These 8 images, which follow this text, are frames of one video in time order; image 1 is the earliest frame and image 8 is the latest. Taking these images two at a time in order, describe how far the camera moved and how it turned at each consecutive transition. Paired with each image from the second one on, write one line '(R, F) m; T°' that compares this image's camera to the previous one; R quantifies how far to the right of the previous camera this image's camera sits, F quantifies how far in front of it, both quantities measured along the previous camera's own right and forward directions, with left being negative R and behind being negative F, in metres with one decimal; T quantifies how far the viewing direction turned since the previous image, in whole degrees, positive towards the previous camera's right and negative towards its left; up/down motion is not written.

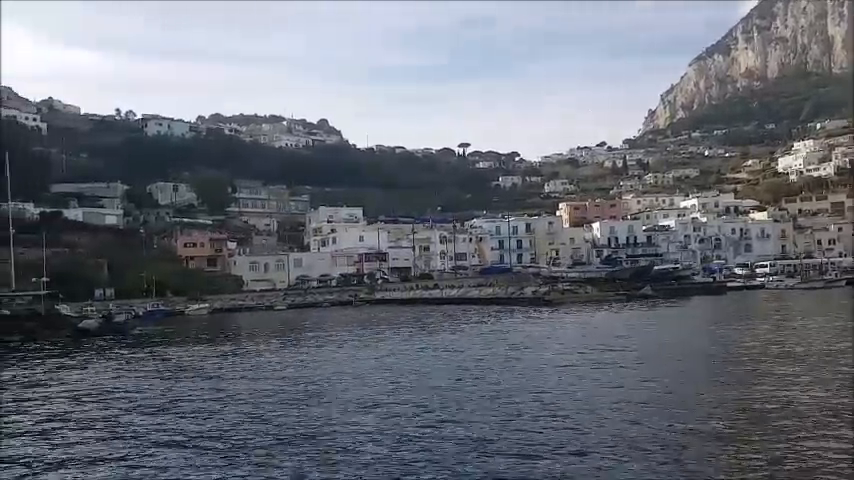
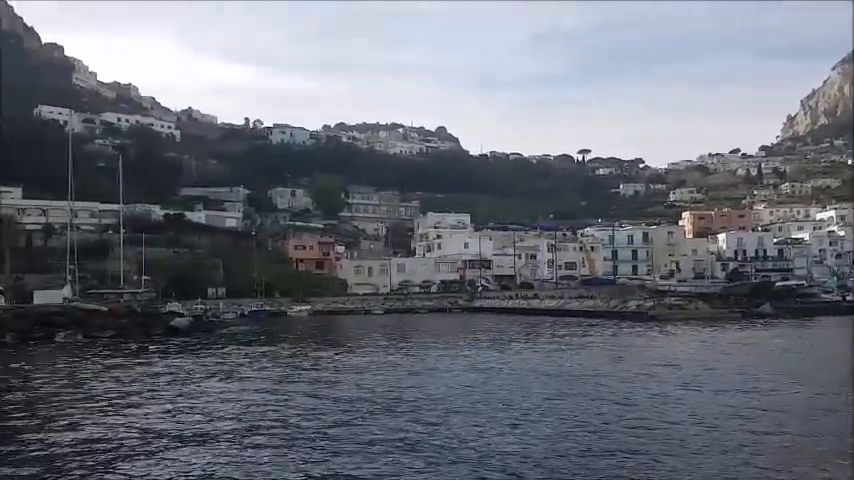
(+0.5, +0.5) m; -9°
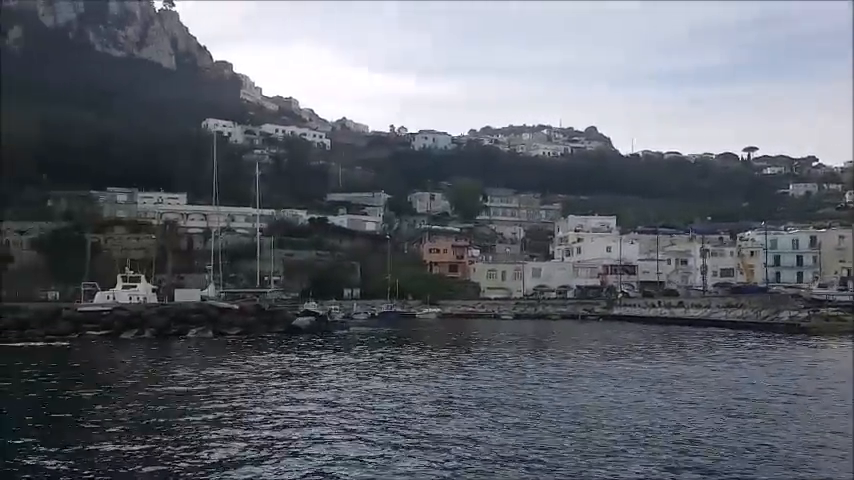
(+0.6, +0.3) m; -12°
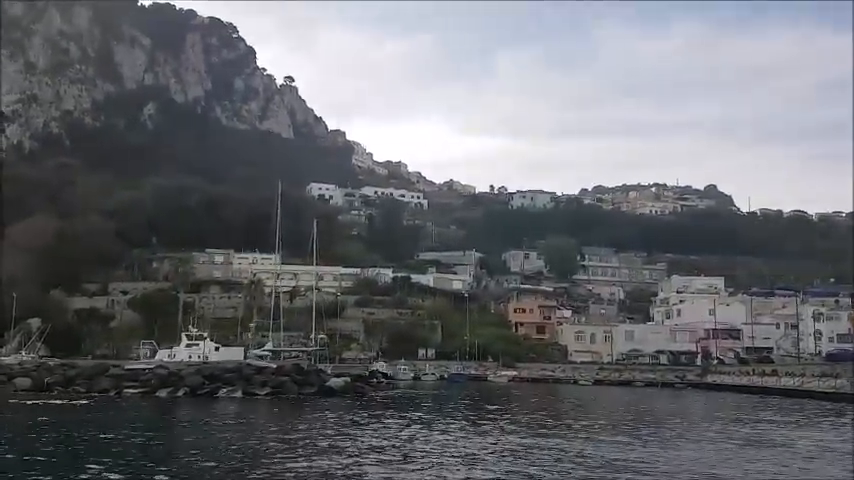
(+1.4, +0.4) m; -9°
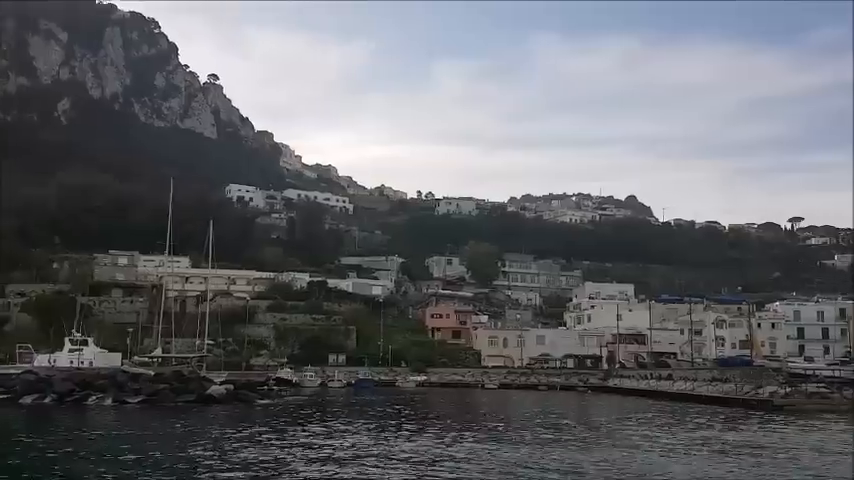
(+0.8, +0.2) m; +6°
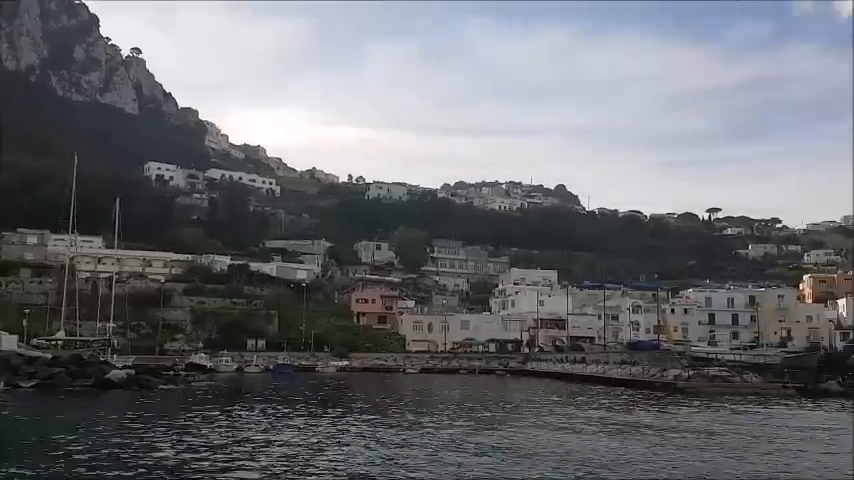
(+0.4, +0.1) m; +6°
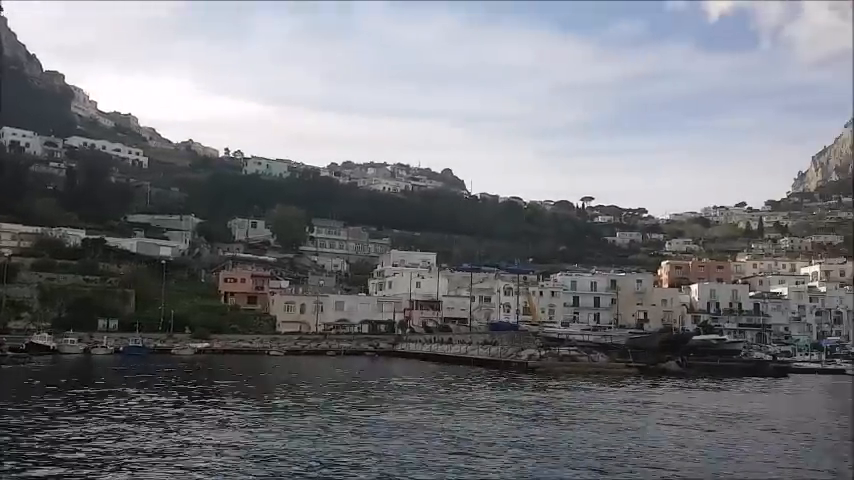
(+0.6, +0.4) m; +10°
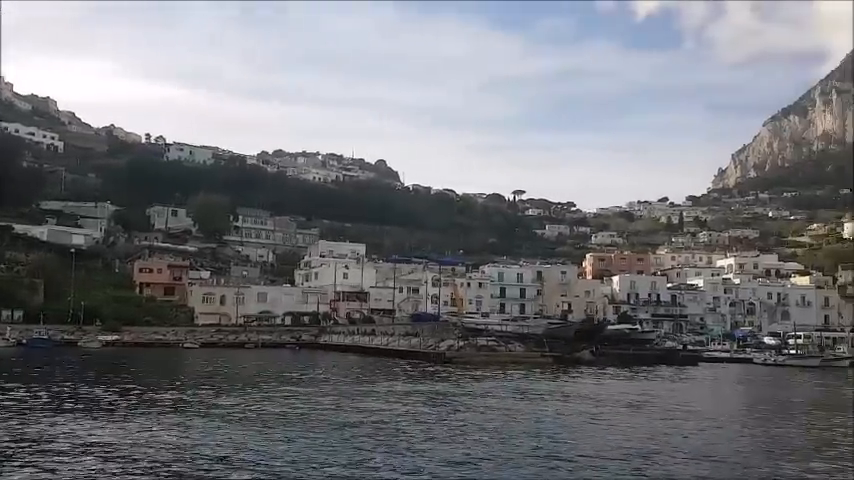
(+0.4, +0.2) m; +6°
